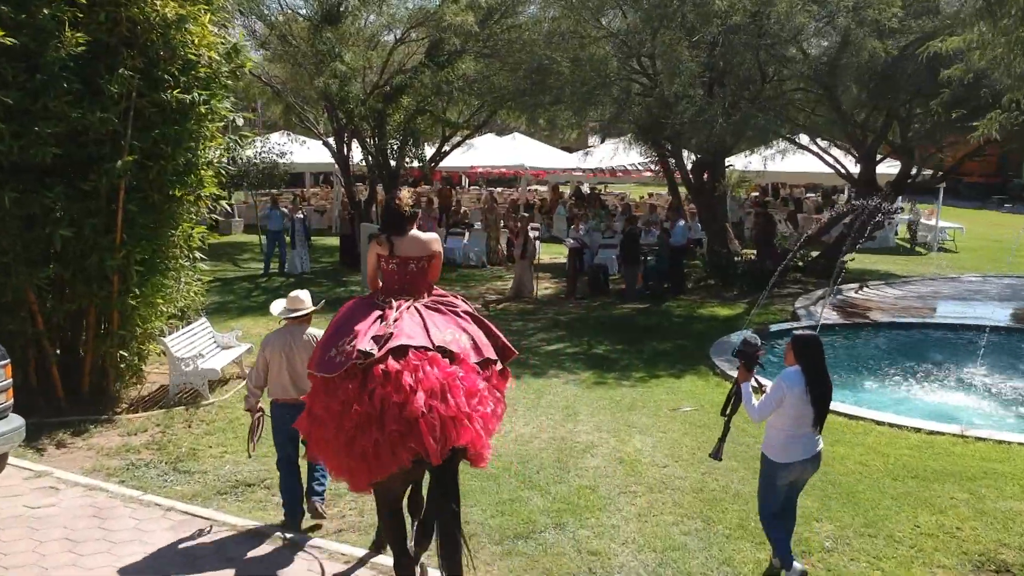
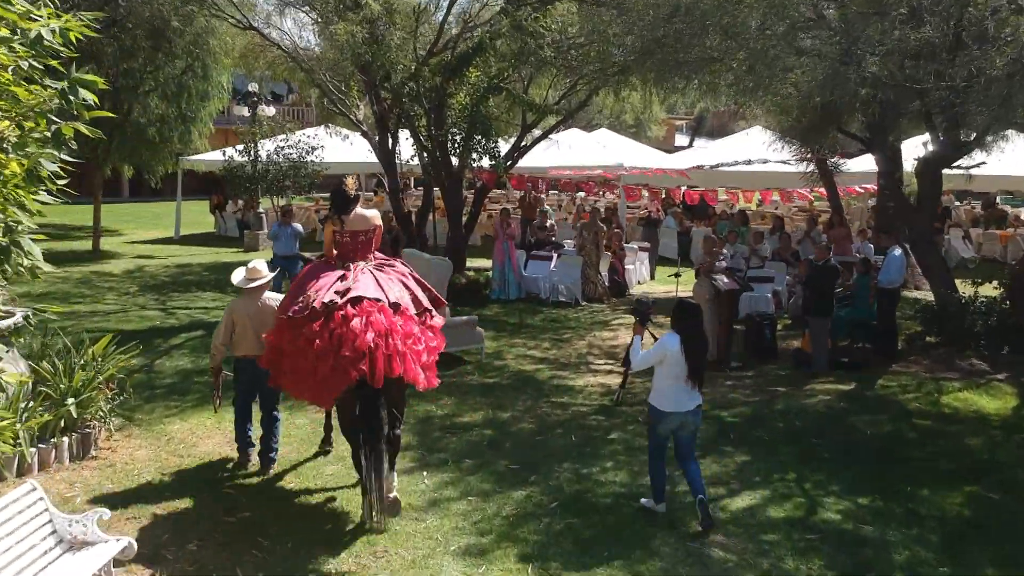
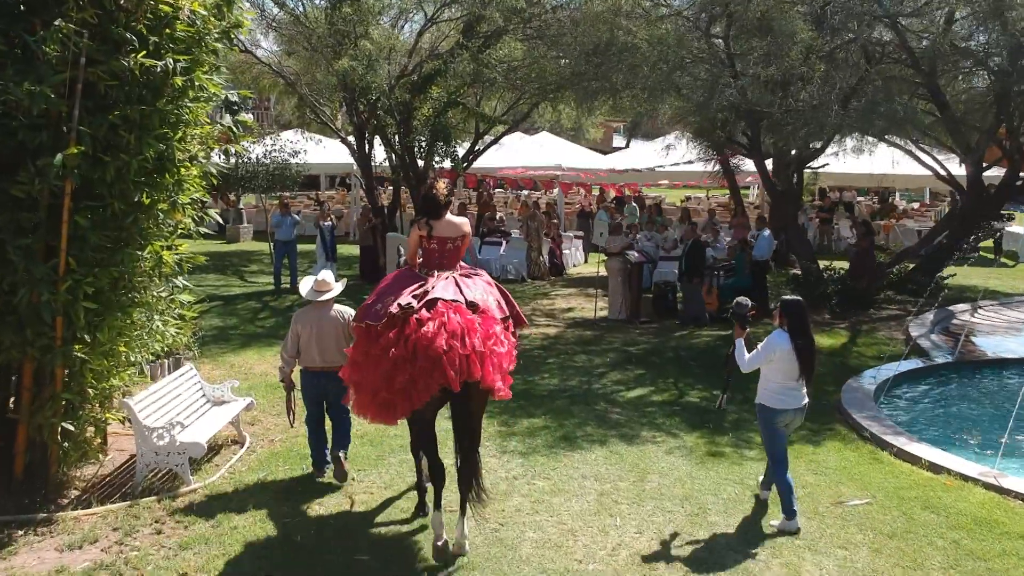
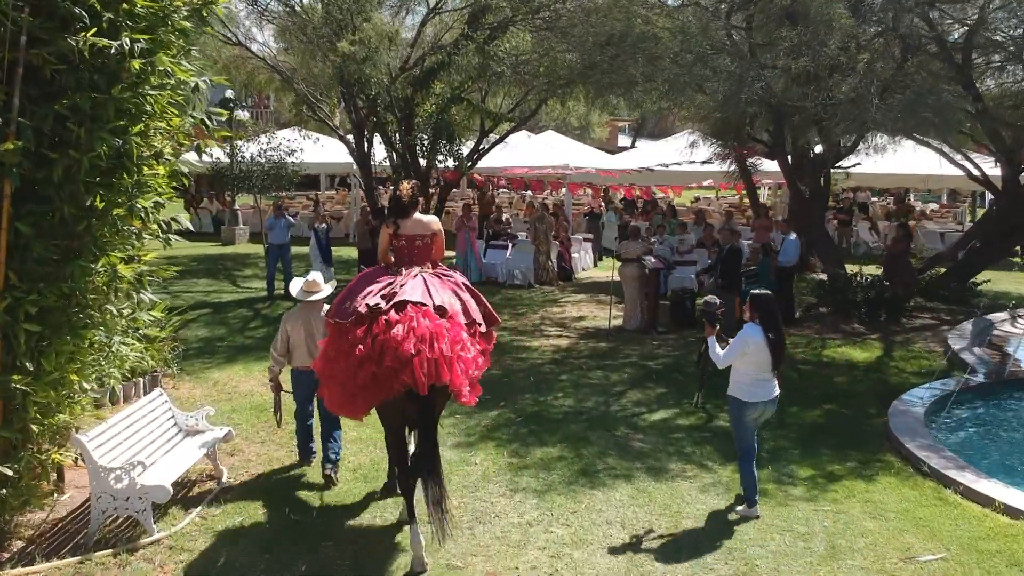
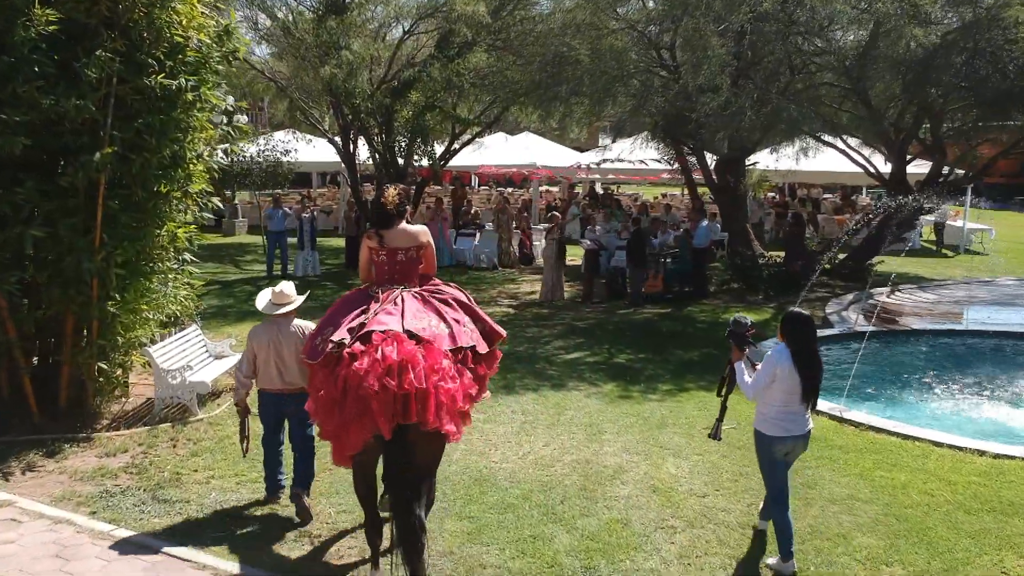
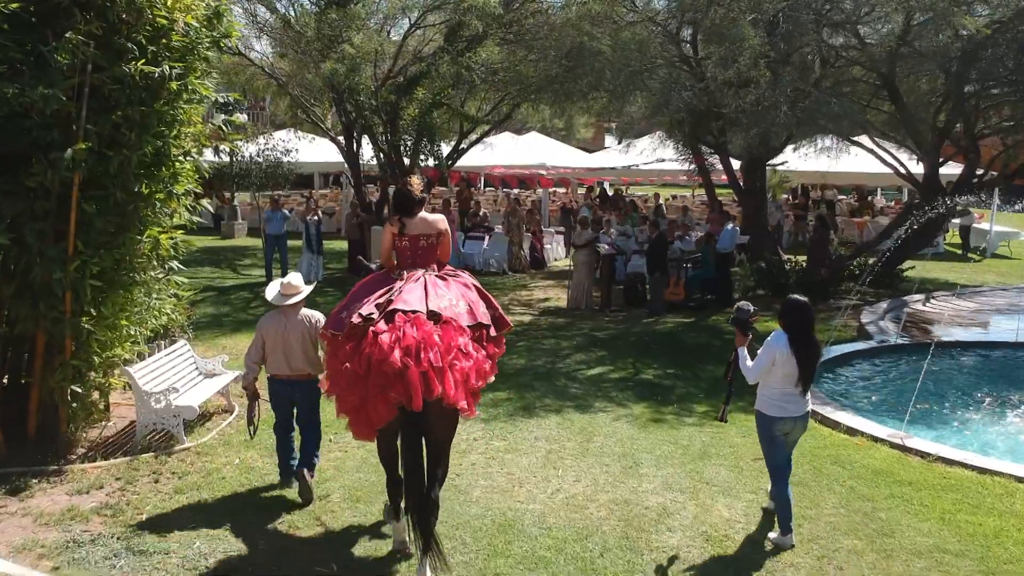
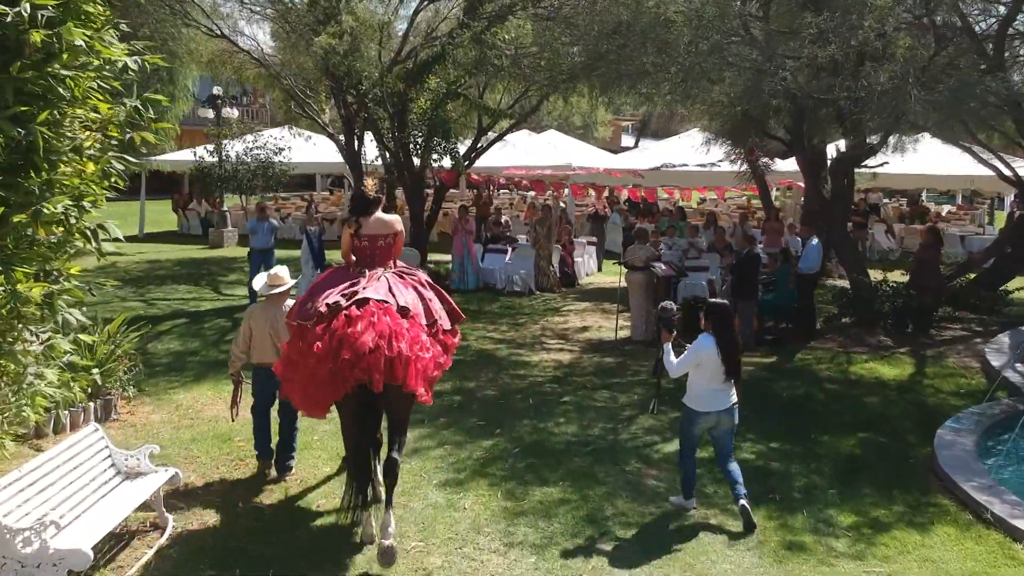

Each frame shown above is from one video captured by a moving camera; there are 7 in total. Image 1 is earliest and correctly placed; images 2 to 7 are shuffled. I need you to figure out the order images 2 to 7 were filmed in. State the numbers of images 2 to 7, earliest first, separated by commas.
5, 6, 3, 4, 7, 2
